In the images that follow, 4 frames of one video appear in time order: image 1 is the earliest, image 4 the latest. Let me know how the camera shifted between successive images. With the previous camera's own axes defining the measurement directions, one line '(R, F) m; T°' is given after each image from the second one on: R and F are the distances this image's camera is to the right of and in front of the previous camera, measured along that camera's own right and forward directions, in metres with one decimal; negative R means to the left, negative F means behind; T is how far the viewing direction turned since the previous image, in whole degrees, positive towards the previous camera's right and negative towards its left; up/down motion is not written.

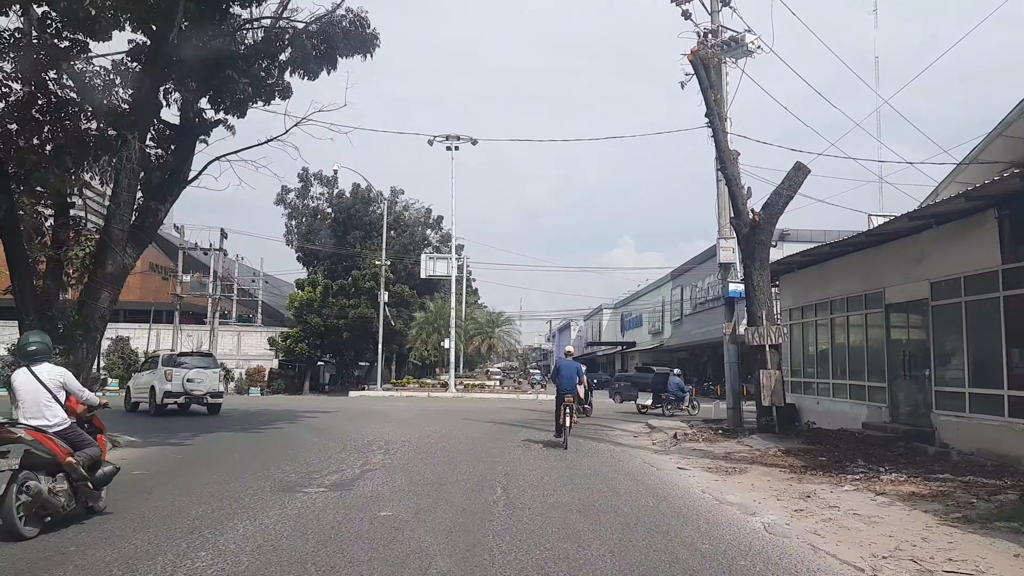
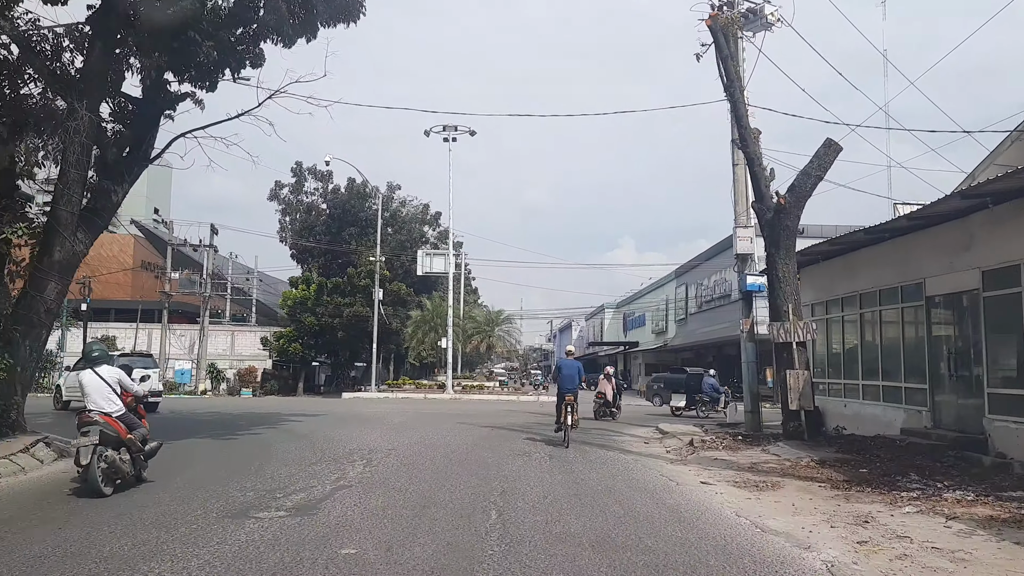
(0.0, +1.7) m; 0°
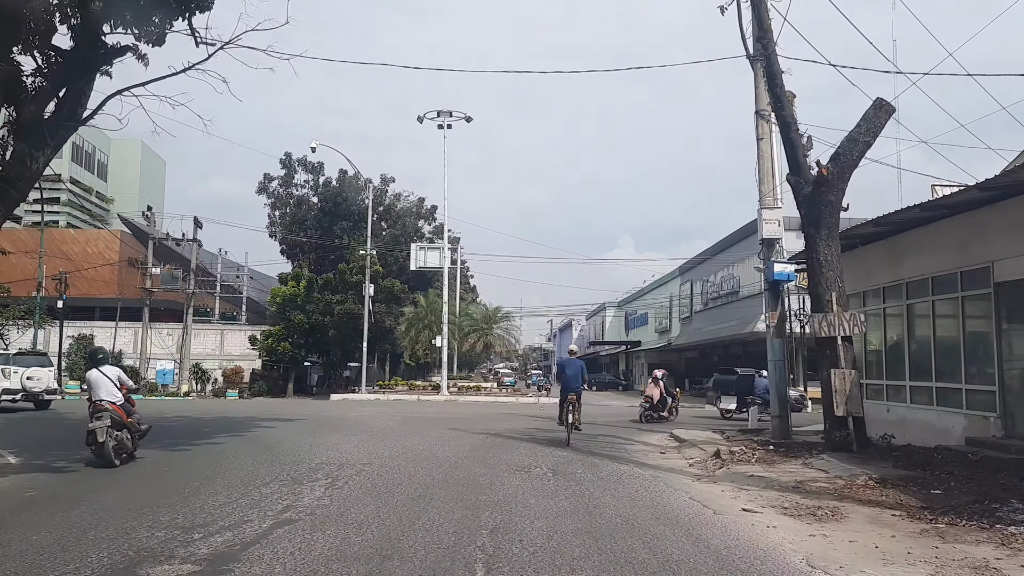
(0.0, +2.3) m; 0°
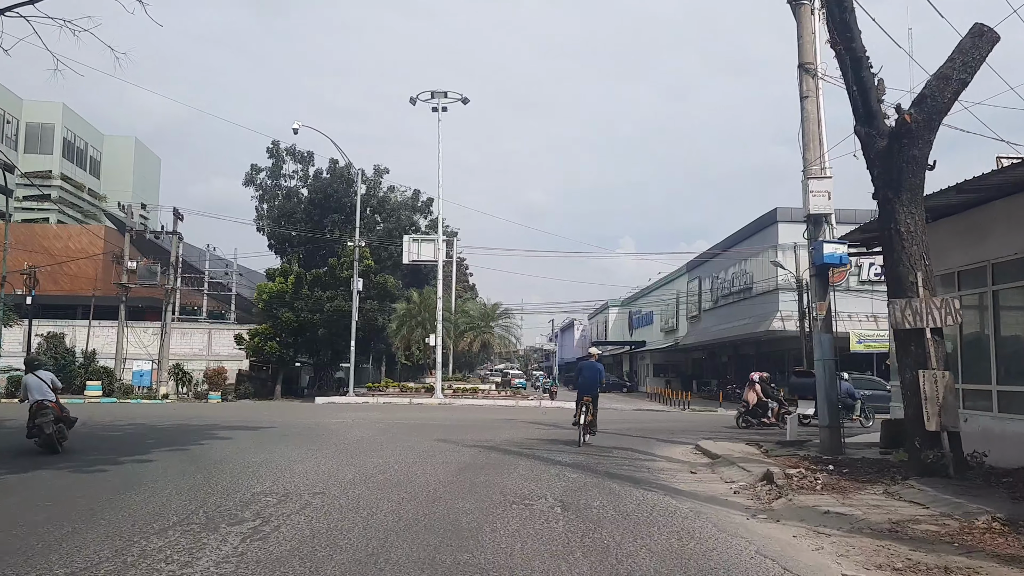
(+0.1, +2.9) m; 0°
